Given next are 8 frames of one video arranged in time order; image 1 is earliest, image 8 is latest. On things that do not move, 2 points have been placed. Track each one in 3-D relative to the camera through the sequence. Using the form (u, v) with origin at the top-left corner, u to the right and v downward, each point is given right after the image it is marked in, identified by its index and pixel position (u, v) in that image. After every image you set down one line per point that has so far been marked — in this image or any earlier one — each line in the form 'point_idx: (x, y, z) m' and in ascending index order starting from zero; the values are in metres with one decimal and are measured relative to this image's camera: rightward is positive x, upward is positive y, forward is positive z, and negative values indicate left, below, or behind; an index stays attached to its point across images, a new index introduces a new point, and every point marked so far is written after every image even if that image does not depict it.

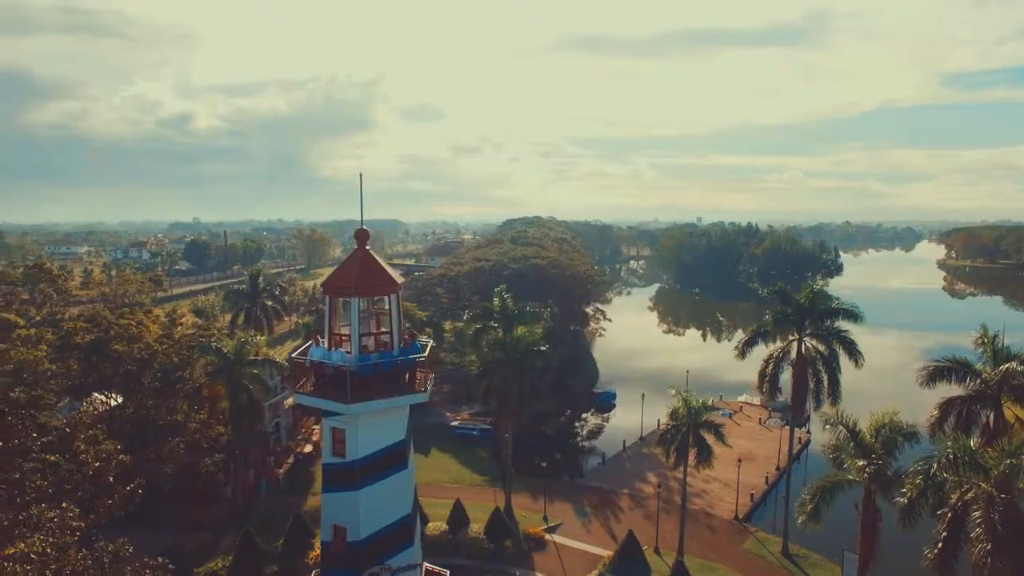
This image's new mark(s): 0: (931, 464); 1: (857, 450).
0: (+9.9, -4.3, +16.0) m
1: (+10.2, -4.8, +19.8) m
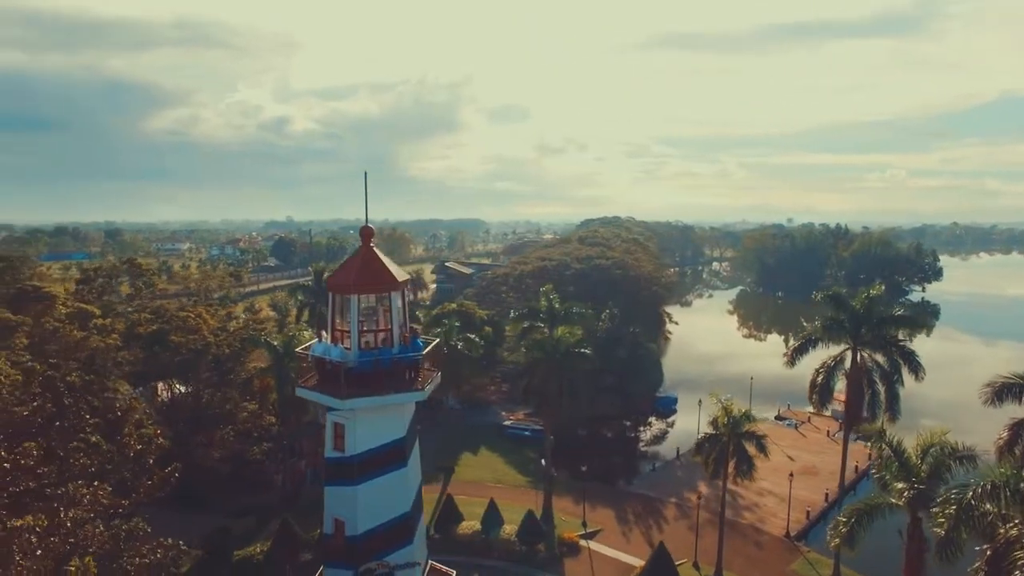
0: (+9.8, -4.4, +14.4) m
1: (+10.6, -5.0, +18.2) m
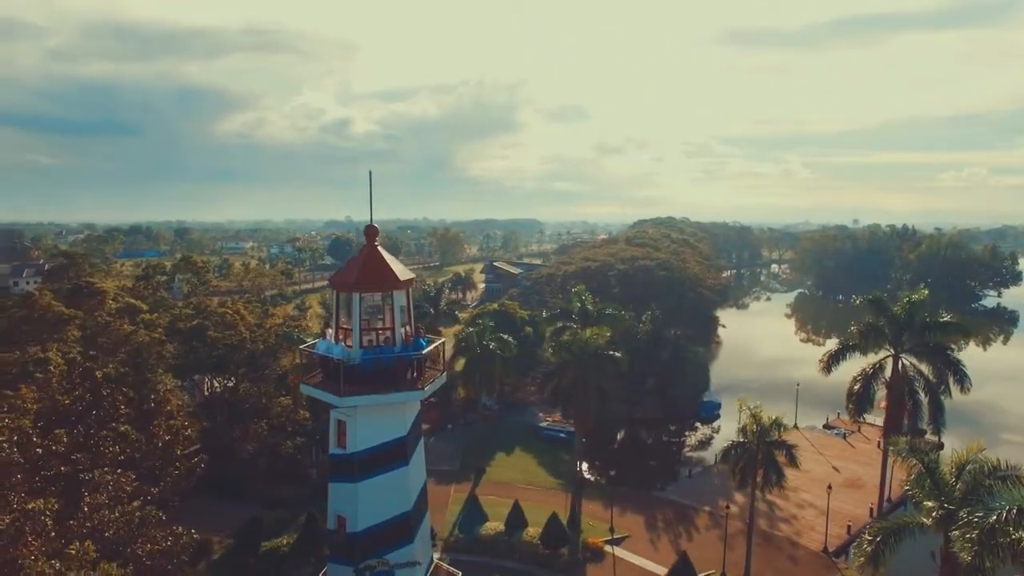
0: (+9.6, -4.5, +13.4) m
1: (+10.7, -5.1, +17.1) m
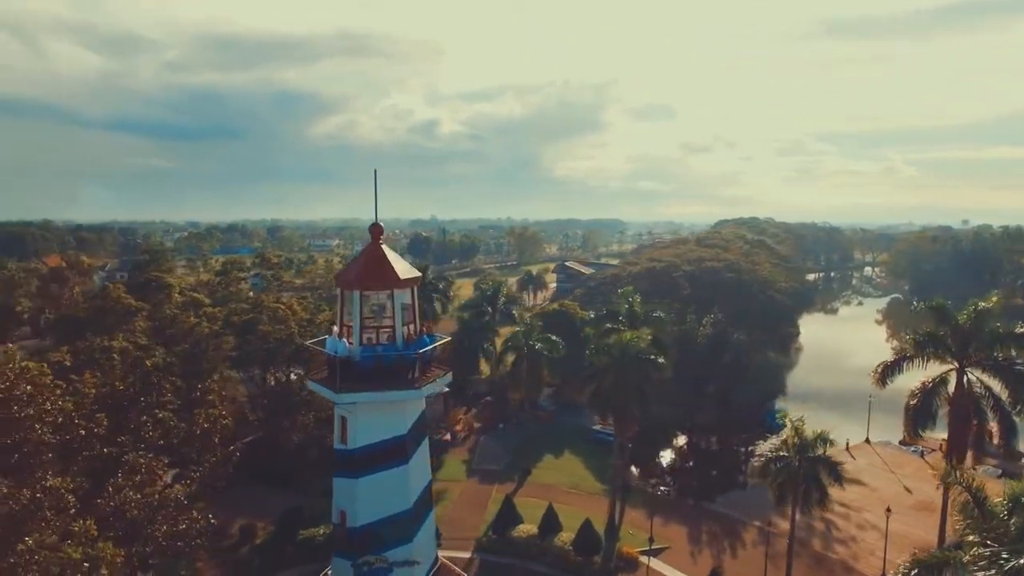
0: (+9.2, -4.7, +11.9) m
1: (+10.8, -5.3, +15.4) m
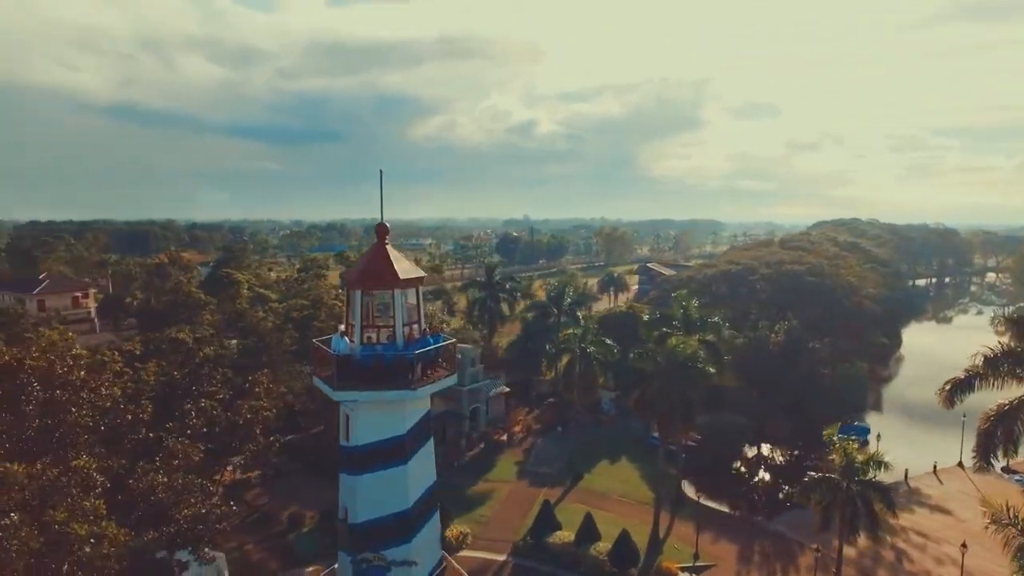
0: (+8.5, -4.9, +10.2) m
1: (+10.5, -5.5, +13.5) m
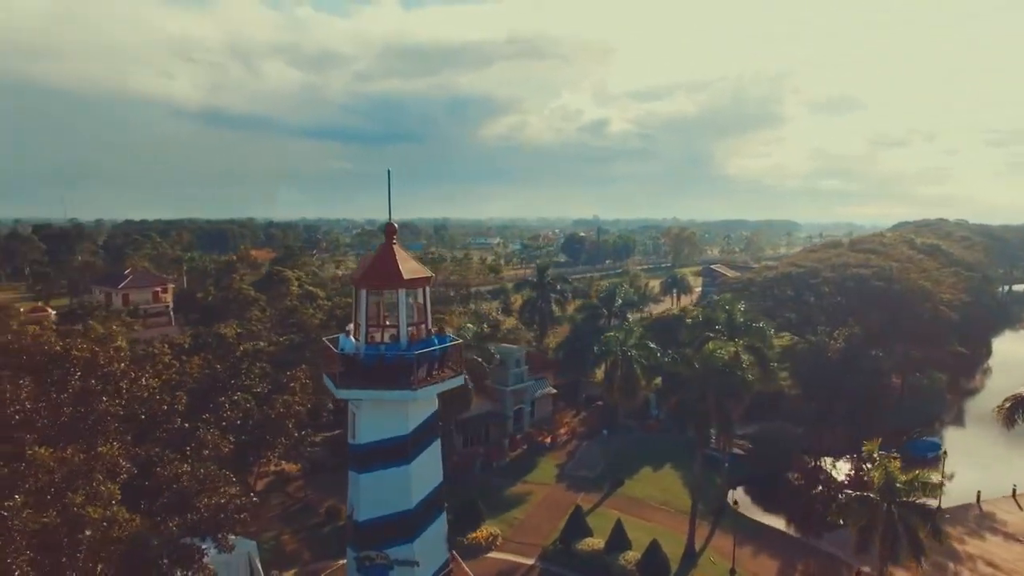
0: (+7.9, -5.0, +9.1) m
1: (+10.2, -5.7, +12.2) m
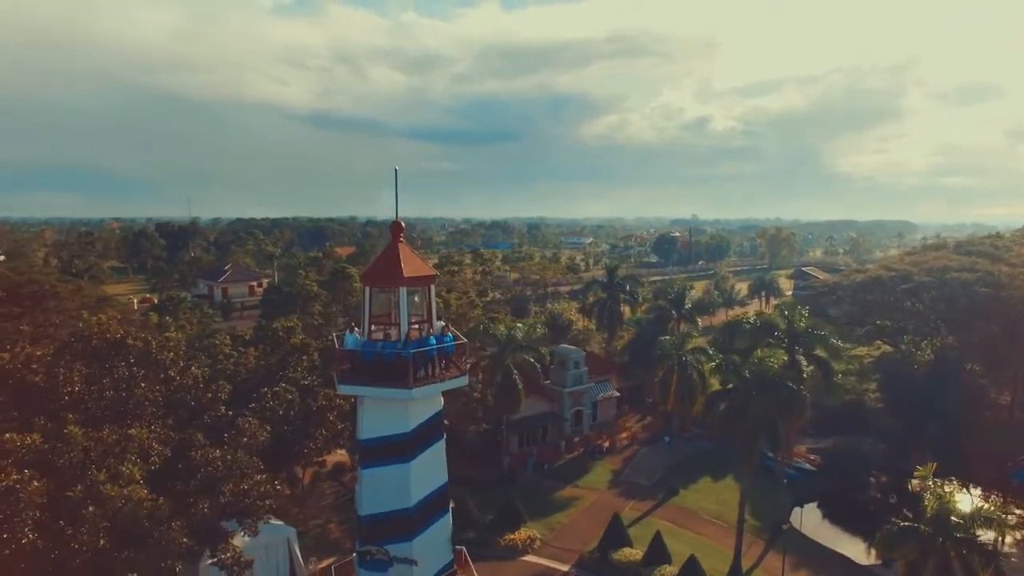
0: (+6.7, -5.2, +7.7) m
1: (+9.5, -5.9, +10.4) m
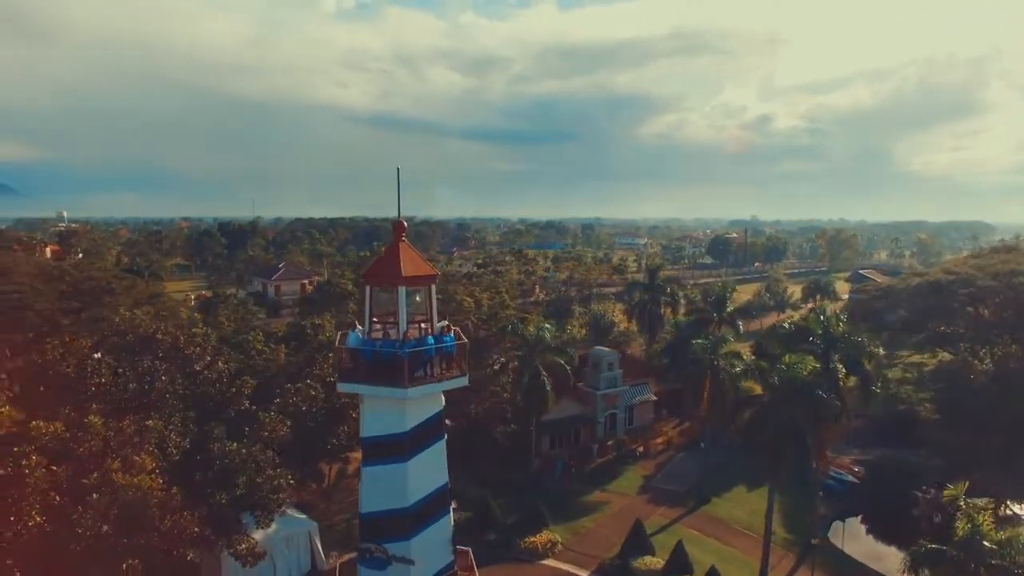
0: (+6.0, -5.2, +6.9) m
1: (+8.9, -6.0, +9.4) m
